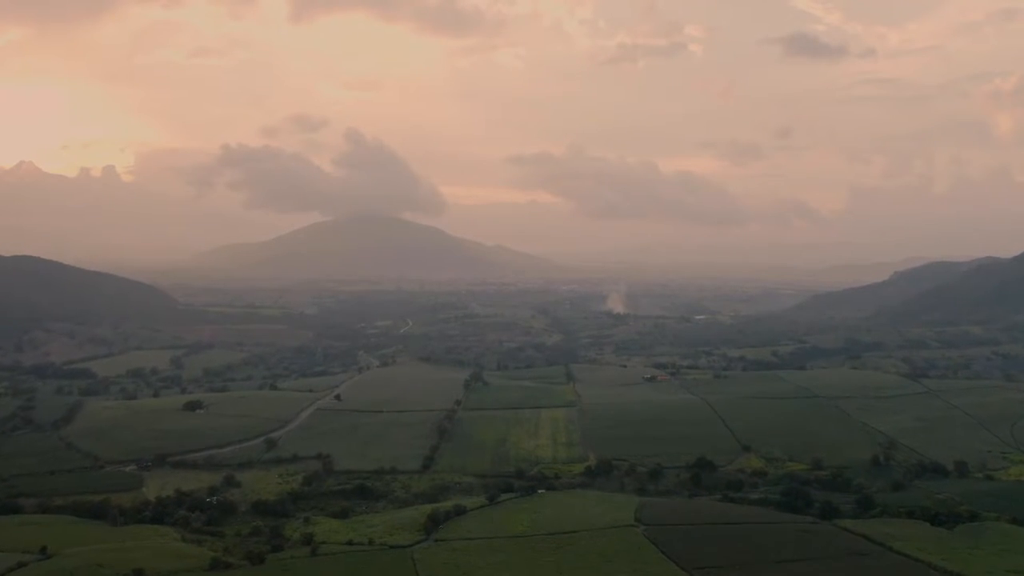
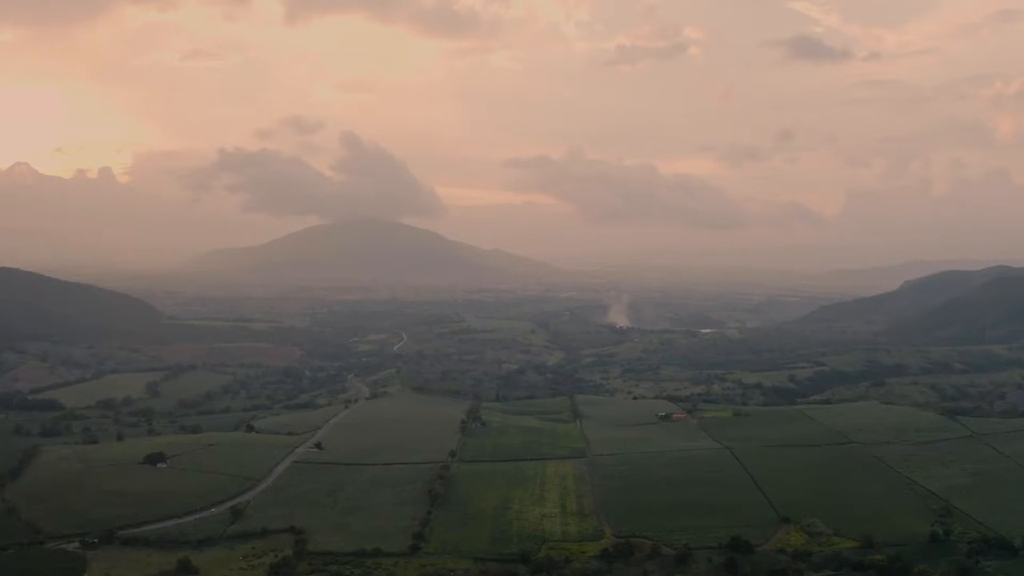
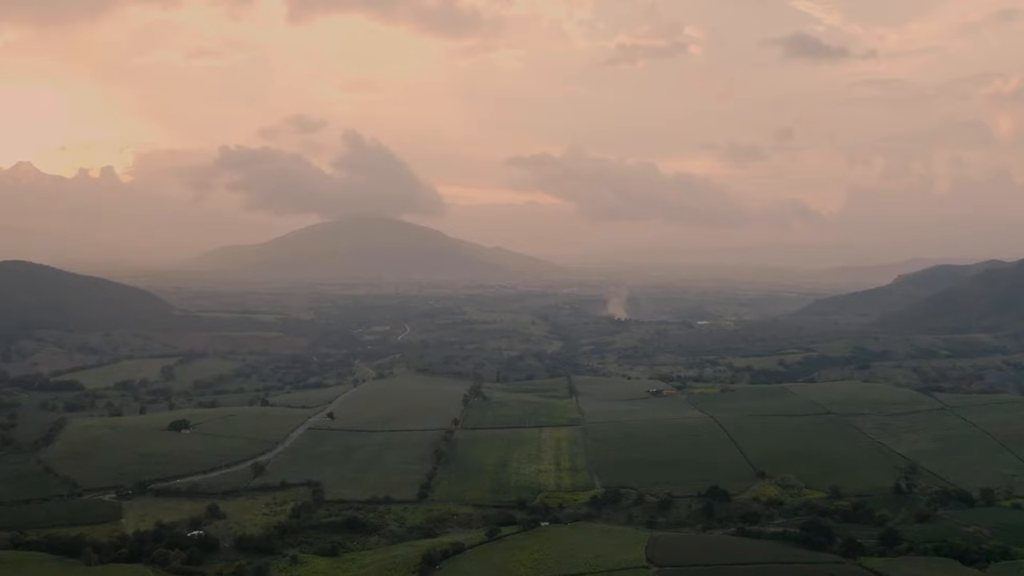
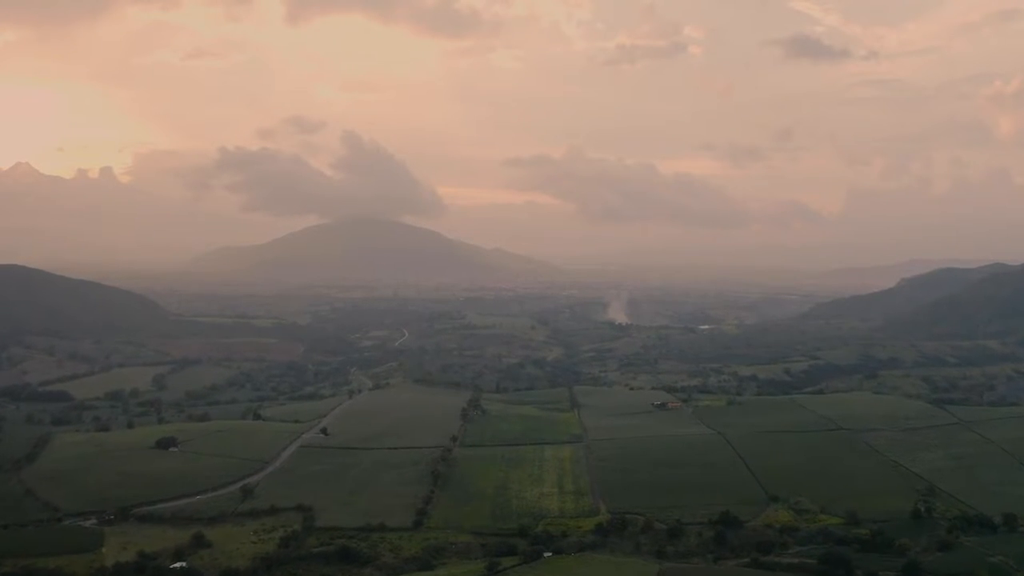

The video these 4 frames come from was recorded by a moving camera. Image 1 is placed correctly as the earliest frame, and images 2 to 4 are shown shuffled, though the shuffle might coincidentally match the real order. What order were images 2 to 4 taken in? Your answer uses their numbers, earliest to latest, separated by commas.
3, 4, 2
